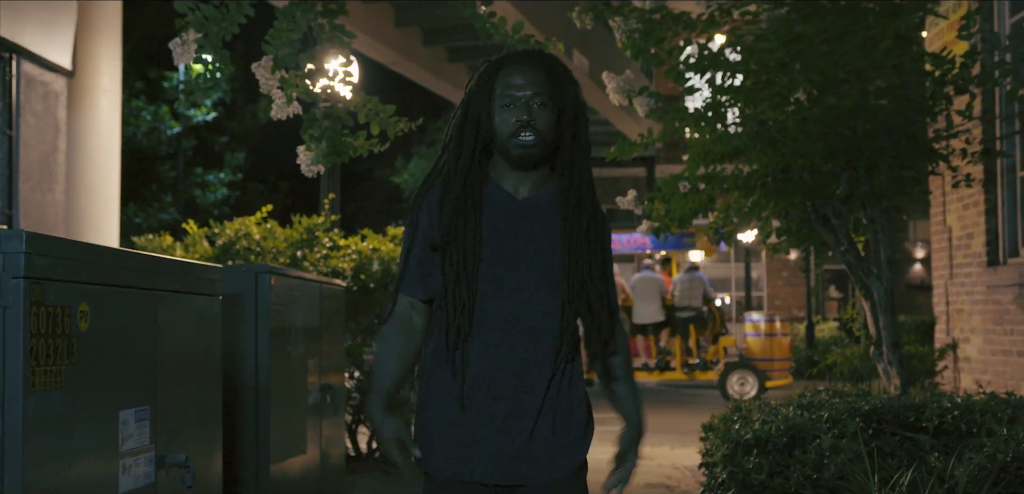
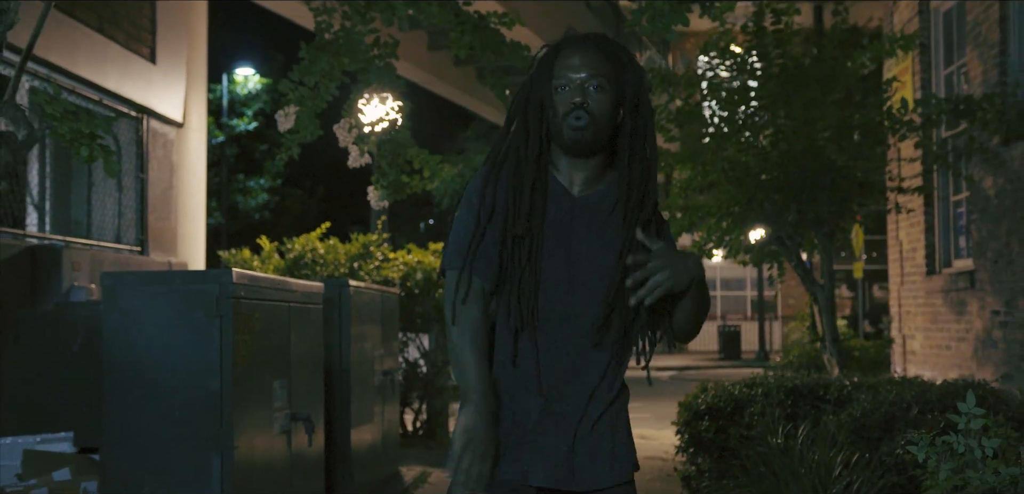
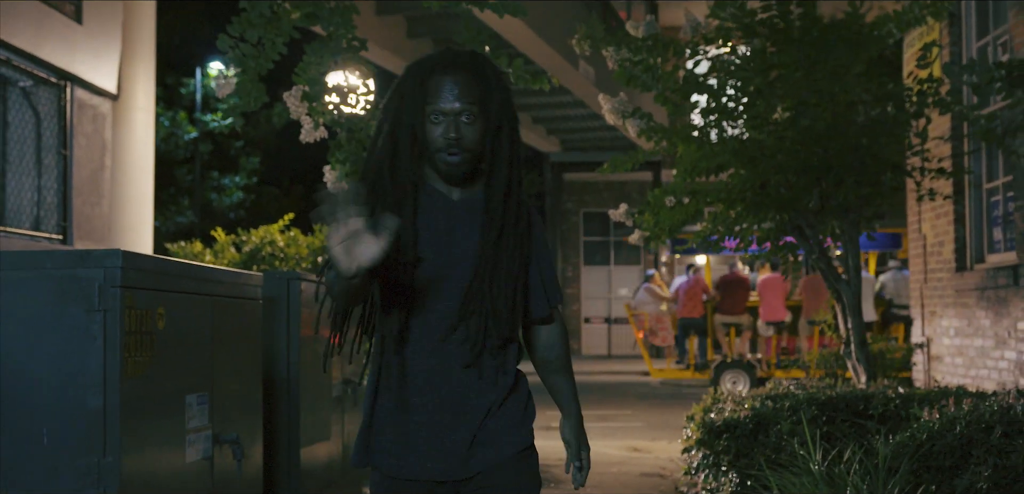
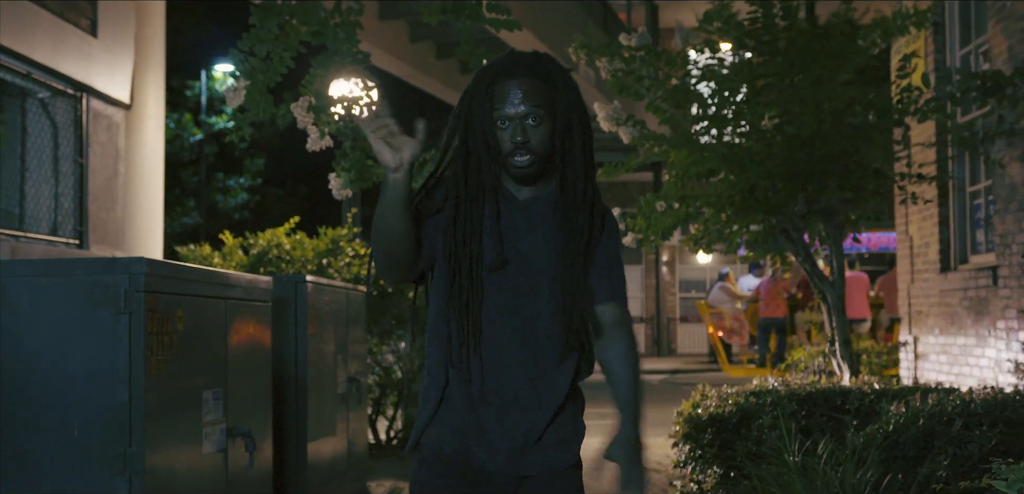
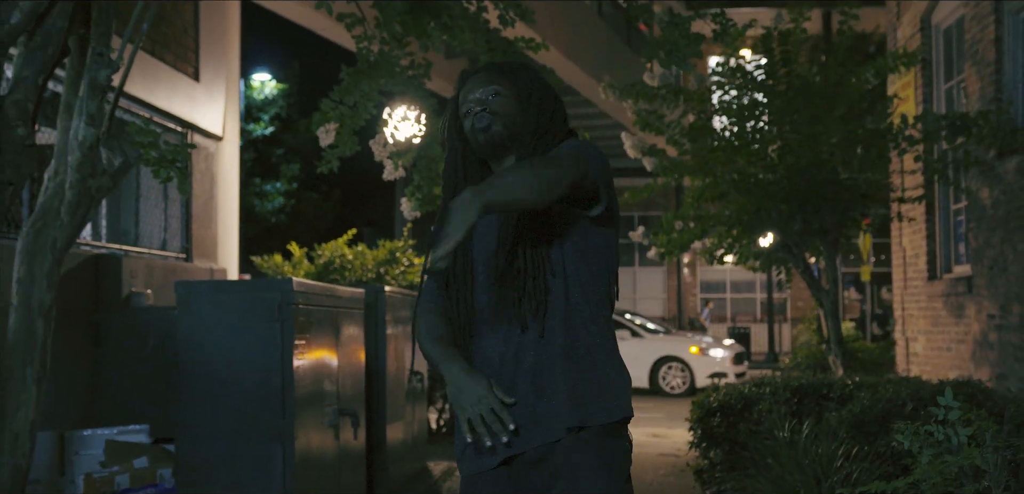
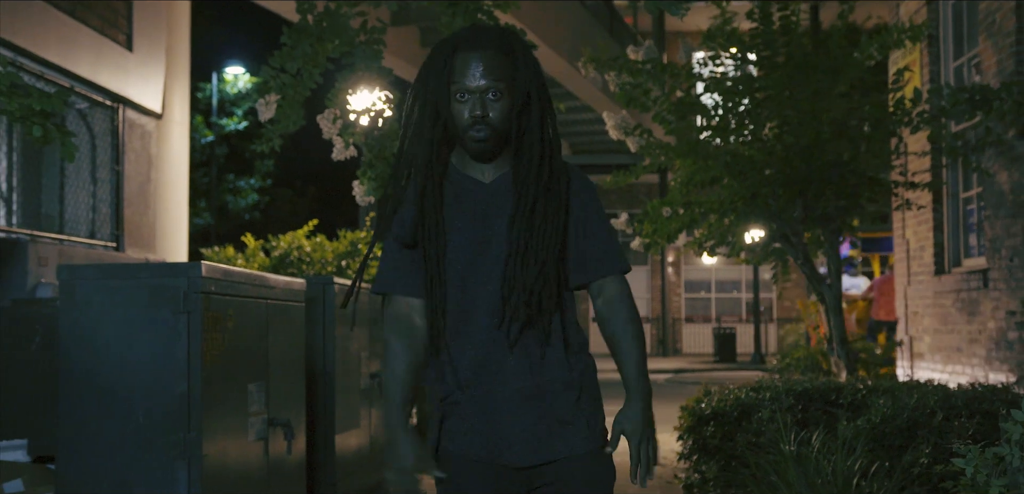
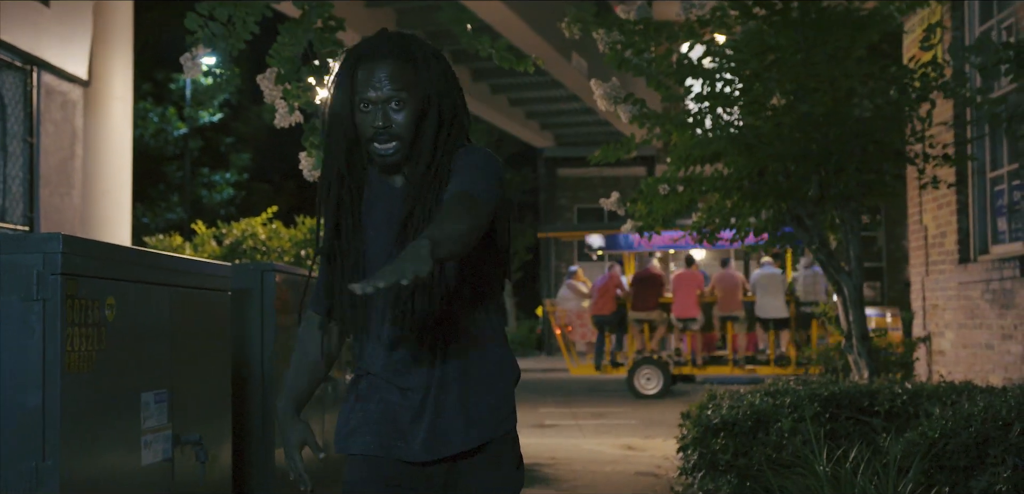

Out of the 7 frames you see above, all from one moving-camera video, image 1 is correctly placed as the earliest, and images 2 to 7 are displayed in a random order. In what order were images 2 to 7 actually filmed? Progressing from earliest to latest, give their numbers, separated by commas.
7, 3, 4, 6, 2, 5
